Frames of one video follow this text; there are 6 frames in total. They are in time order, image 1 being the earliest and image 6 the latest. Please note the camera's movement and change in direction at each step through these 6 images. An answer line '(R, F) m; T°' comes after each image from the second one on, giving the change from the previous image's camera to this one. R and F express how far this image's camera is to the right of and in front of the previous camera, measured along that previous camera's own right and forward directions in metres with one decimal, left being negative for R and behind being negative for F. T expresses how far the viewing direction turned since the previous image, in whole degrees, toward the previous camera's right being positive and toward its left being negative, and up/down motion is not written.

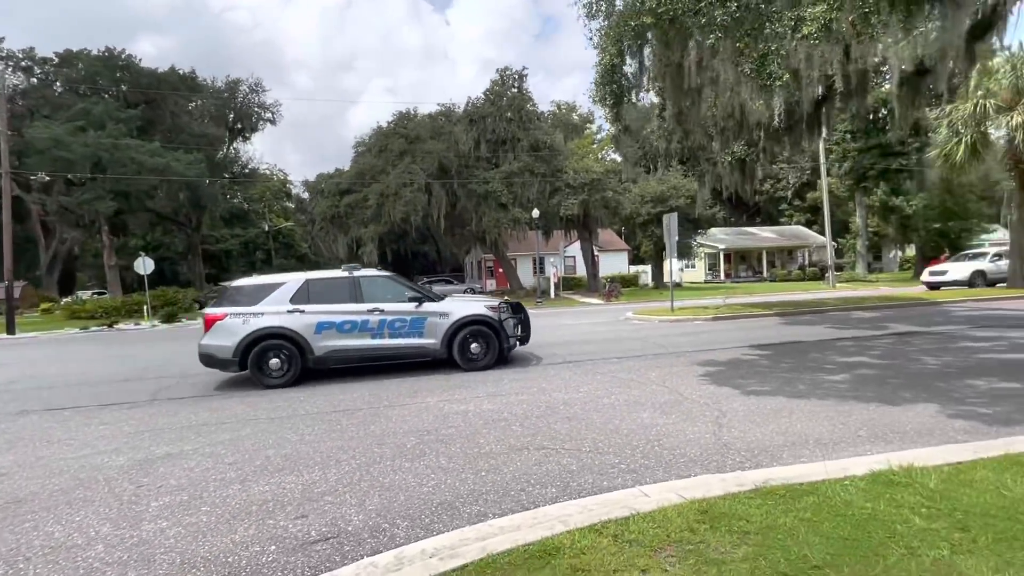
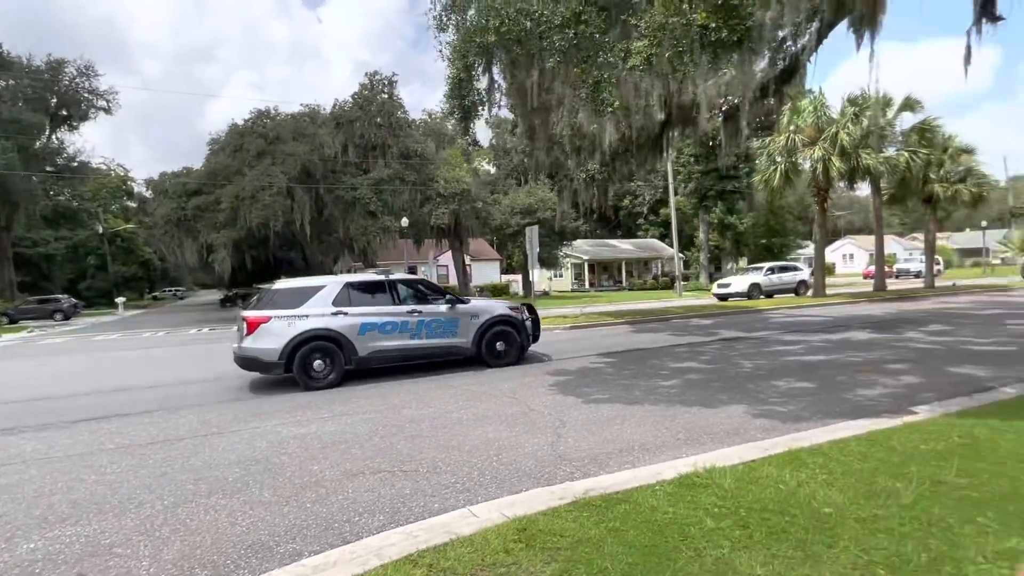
(+0.3, +0.1) m; +13°
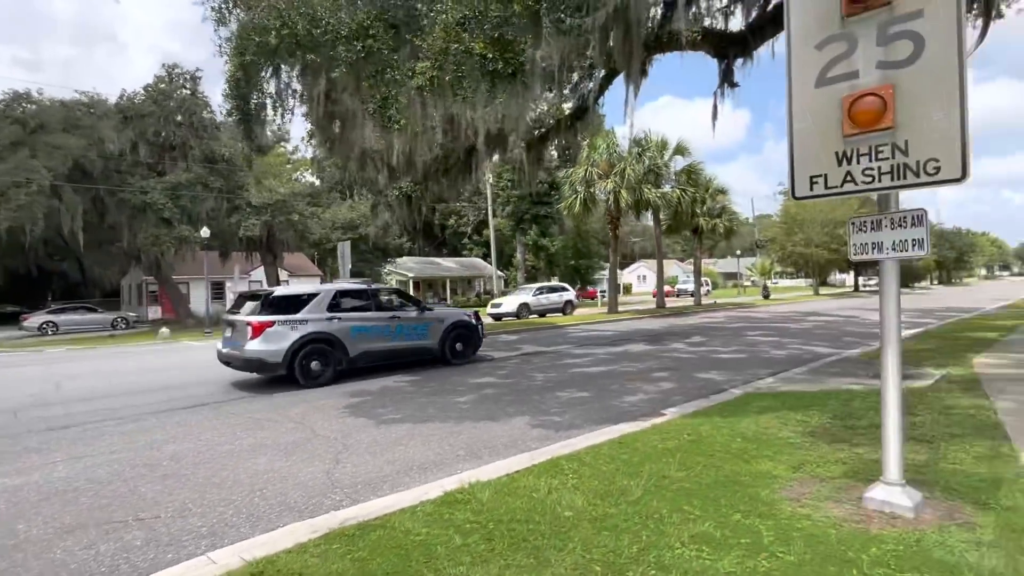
(+0.4, 0.0) m; +17°
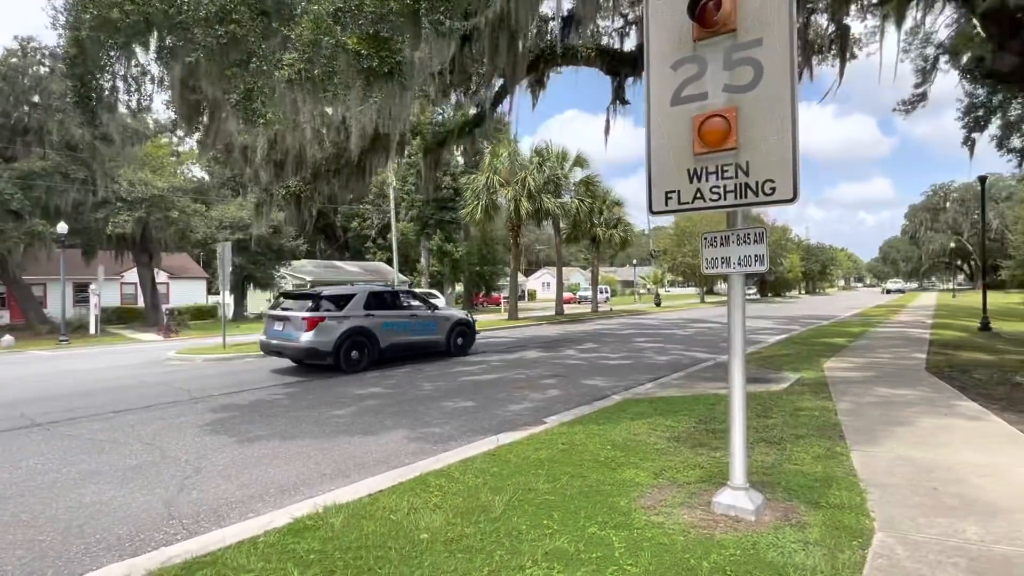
(+0.3, +0.1) m; +9°
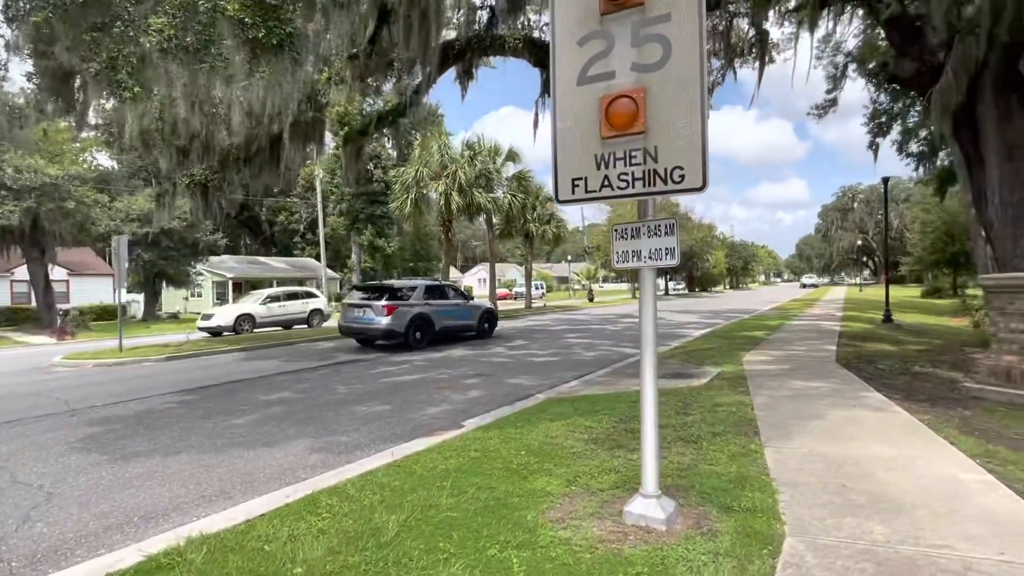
(+0.2, +0.3) m; +6°
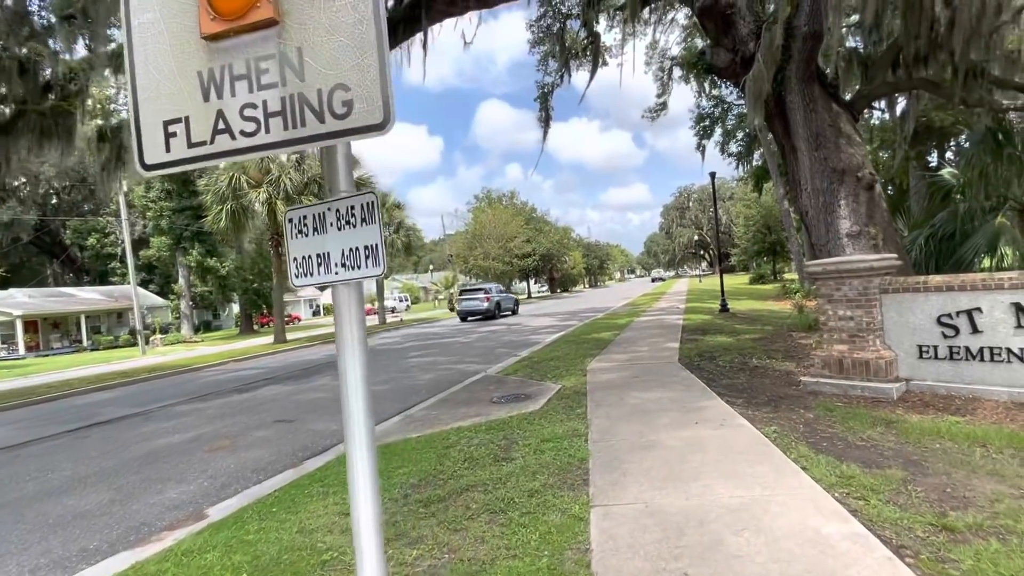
(+0.9, +1.3) m; +13°
